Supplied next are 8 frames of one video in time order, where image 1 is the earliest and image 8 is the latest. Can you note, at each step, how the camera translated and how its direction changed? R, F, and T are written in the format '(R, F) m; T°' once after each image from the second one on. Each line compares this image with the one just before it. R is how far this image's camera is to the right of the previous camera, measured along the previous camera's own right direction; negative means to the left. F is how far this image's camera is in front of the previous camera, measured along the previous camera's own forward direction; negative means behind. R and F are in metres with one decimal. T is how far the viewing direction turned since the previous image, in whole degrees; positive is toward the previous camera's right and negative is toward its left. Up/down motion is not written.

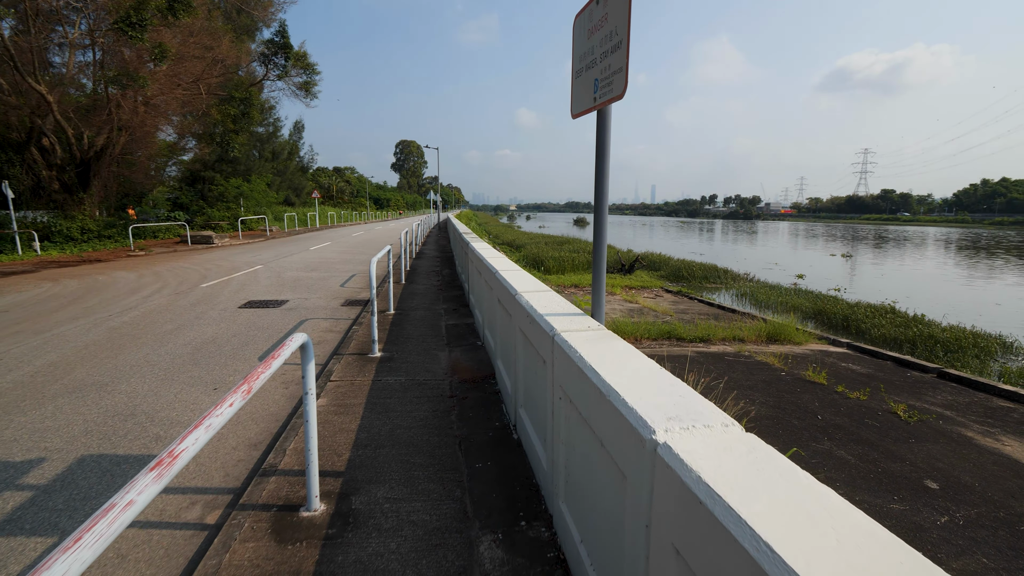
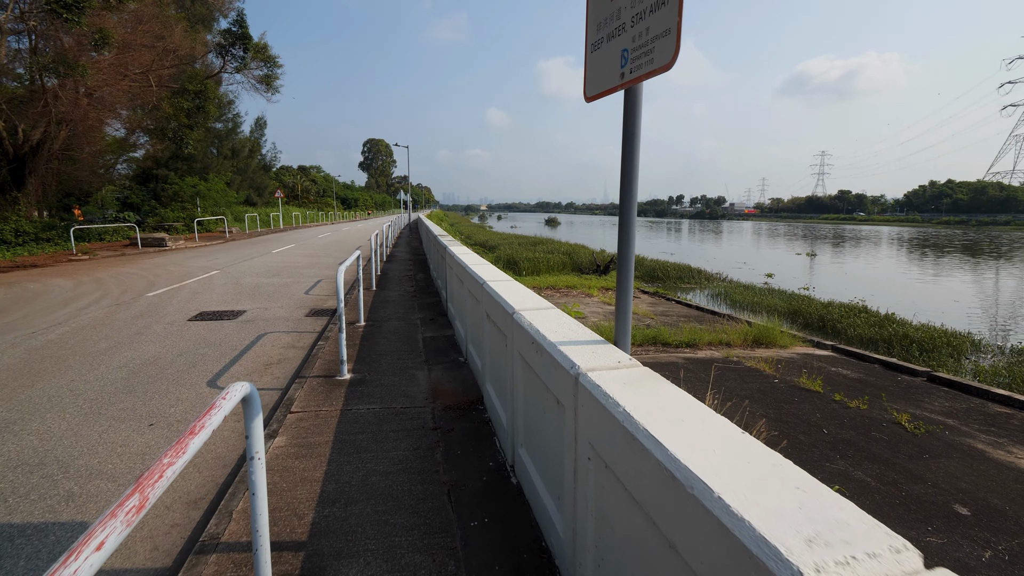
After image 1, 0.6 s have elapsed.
(-0.1, +0.5) m; +3°
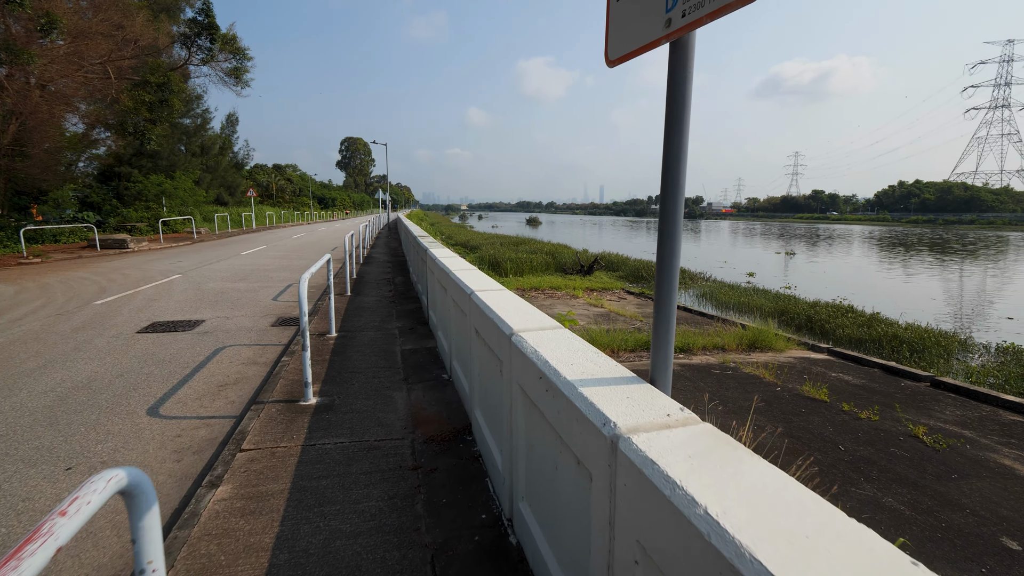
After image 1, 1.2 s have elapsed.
(-0.1, +0.5) m; +2°
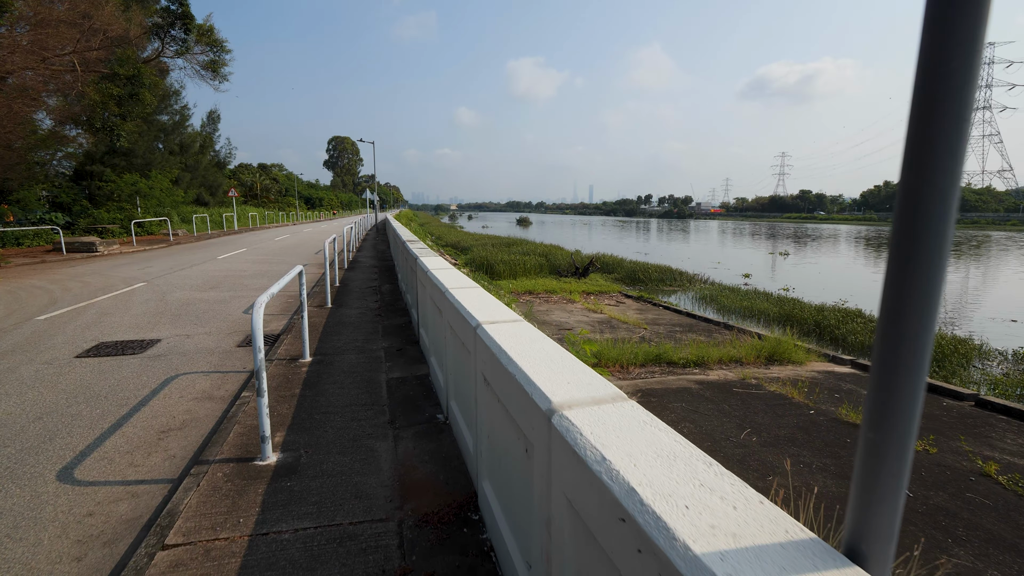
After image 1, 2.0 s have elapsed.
(-0.1, +0.8) m; +1°
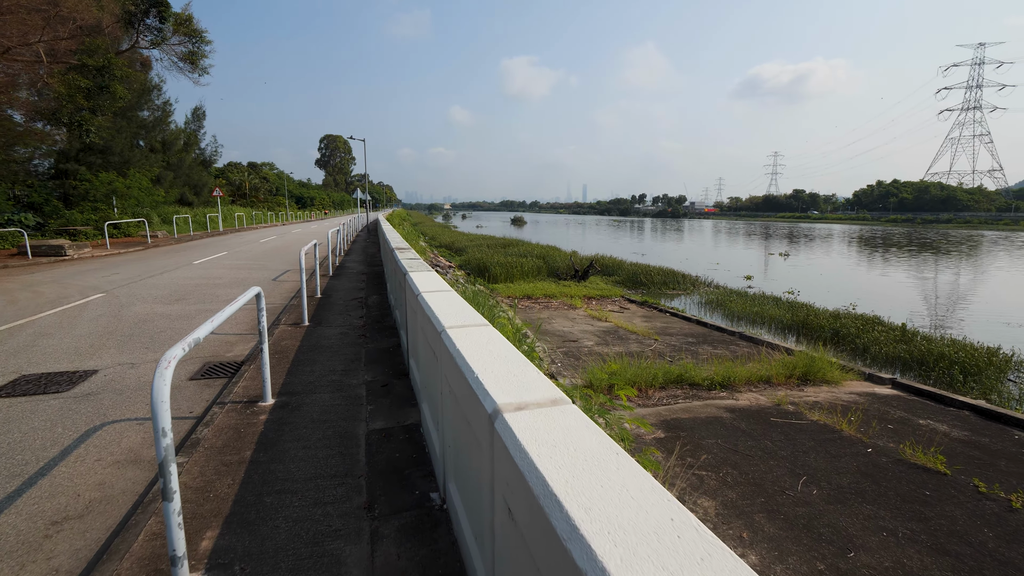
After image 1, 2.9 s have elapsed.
(-0.1, +0.9) m; +1°
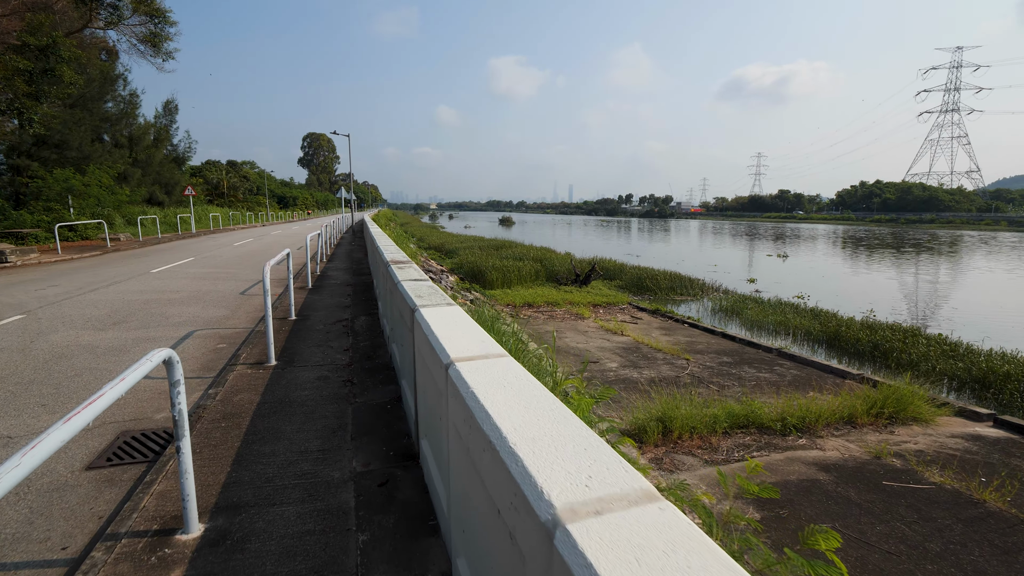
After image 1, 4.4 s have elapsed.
(-0.5, +1.4) m; +2°
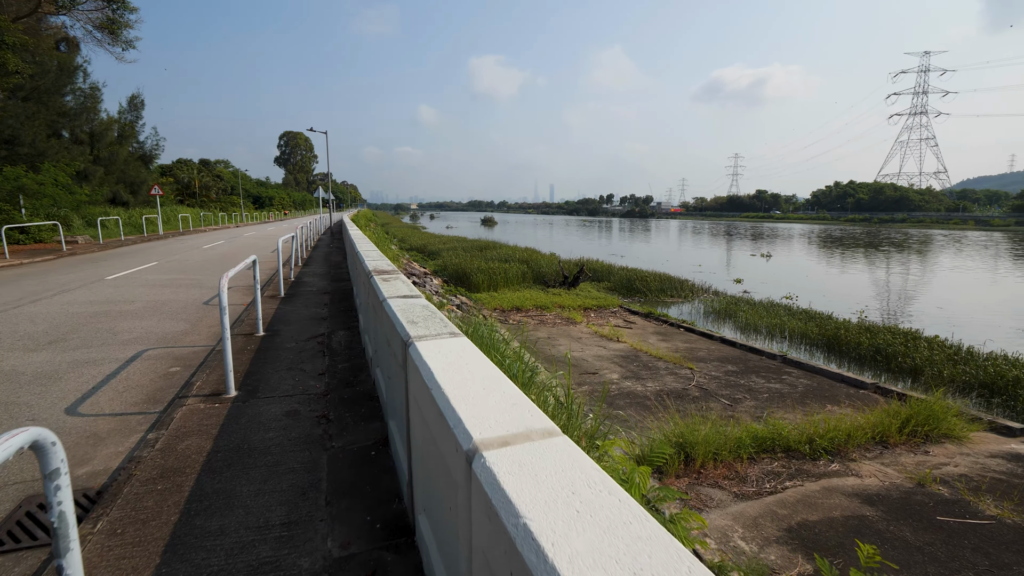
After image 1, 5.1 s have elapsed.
(-0.2, +0.7) m; +2°
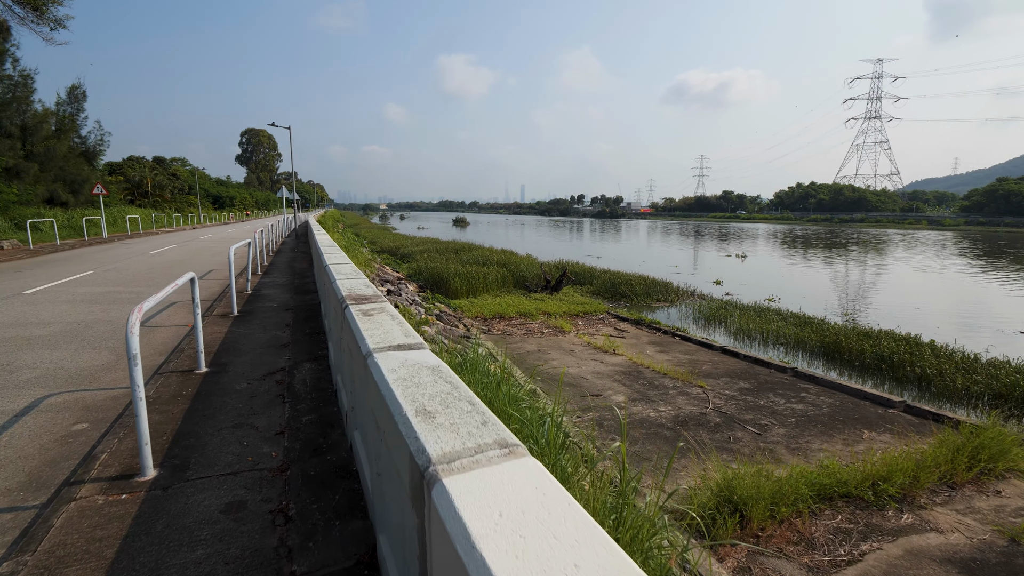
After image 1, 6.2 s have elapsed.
(-0.3, +1.0) m; +3°
